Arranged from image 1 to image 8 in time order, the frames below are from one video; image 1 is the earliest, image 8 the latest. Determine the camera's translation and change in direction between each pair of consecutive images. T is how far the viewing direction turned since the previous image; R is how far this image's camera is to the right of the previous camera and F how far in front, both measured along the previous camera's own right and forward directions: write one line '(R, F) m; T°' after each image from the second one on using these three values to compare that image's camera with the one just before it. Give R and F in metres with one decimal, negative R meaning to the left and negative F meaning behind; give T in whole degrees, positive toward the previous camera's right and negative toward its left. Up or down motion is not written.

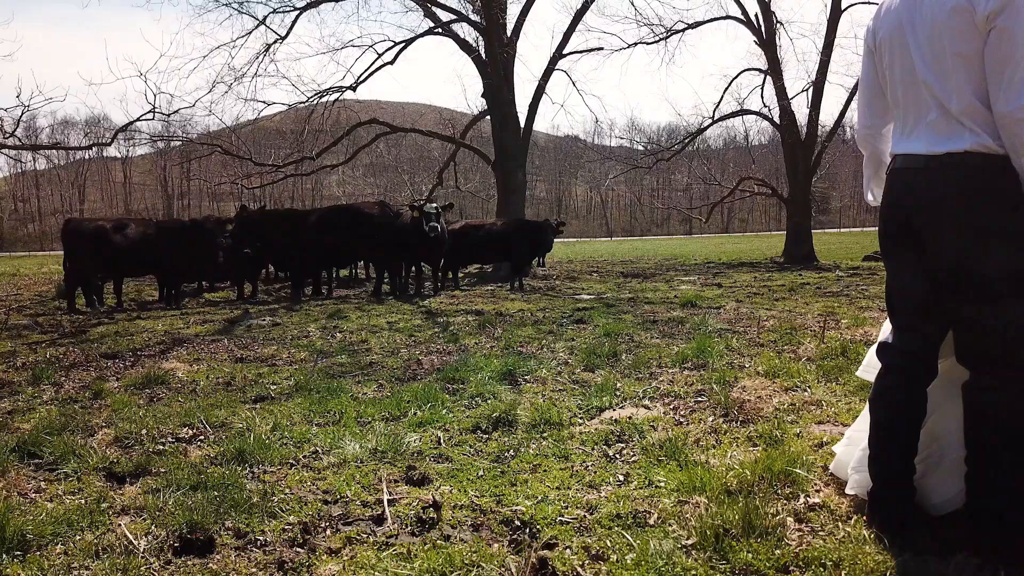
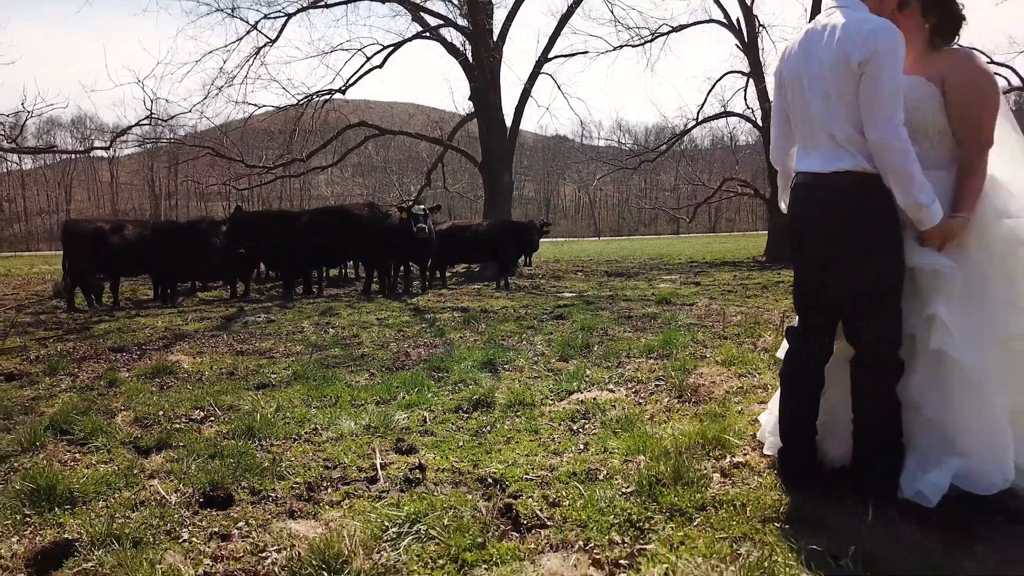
(0.0, -0.3) m; +1°
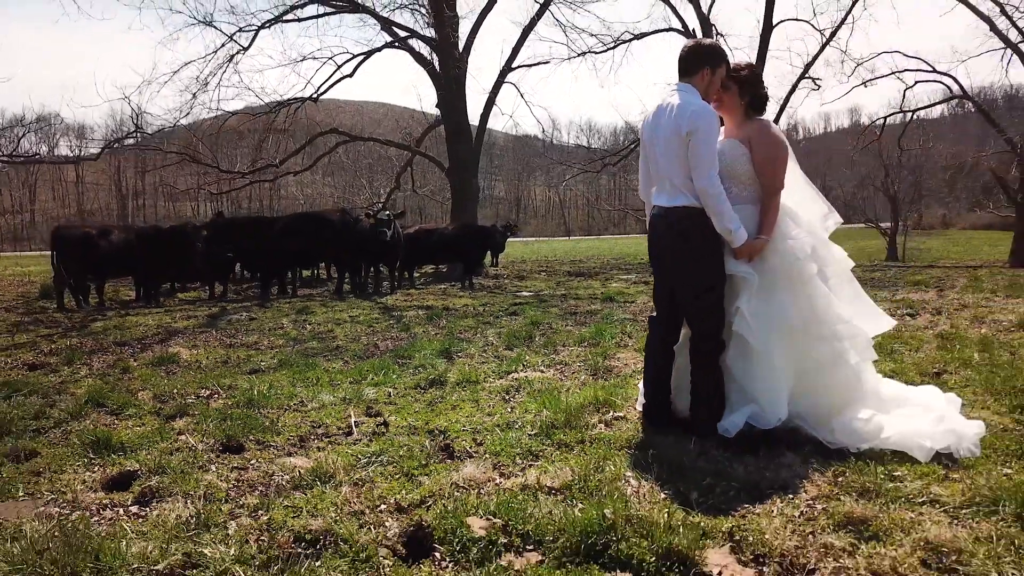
(+0.1, -0.8) m; +2°
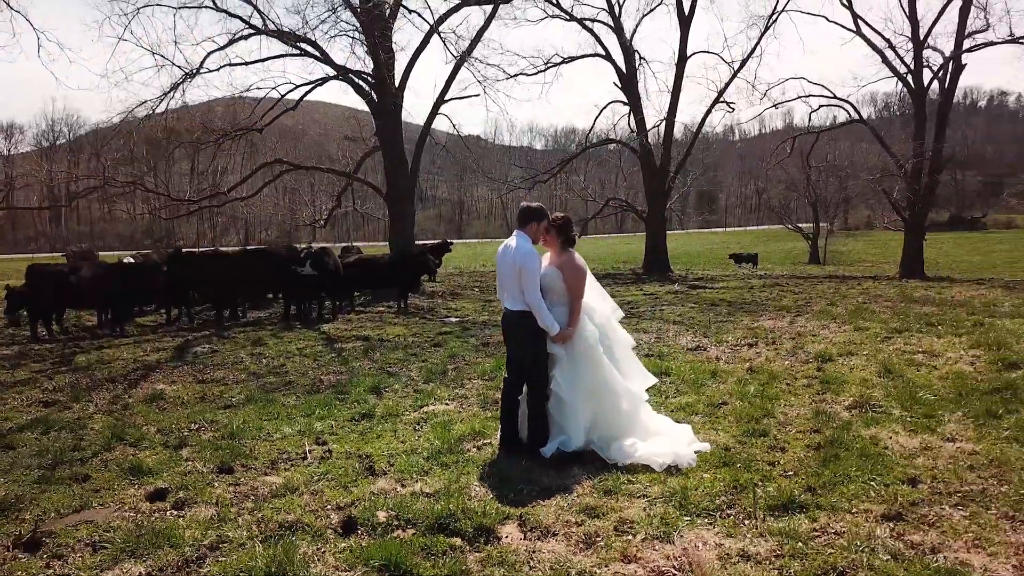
(+0.2, -1.5) m; +4°
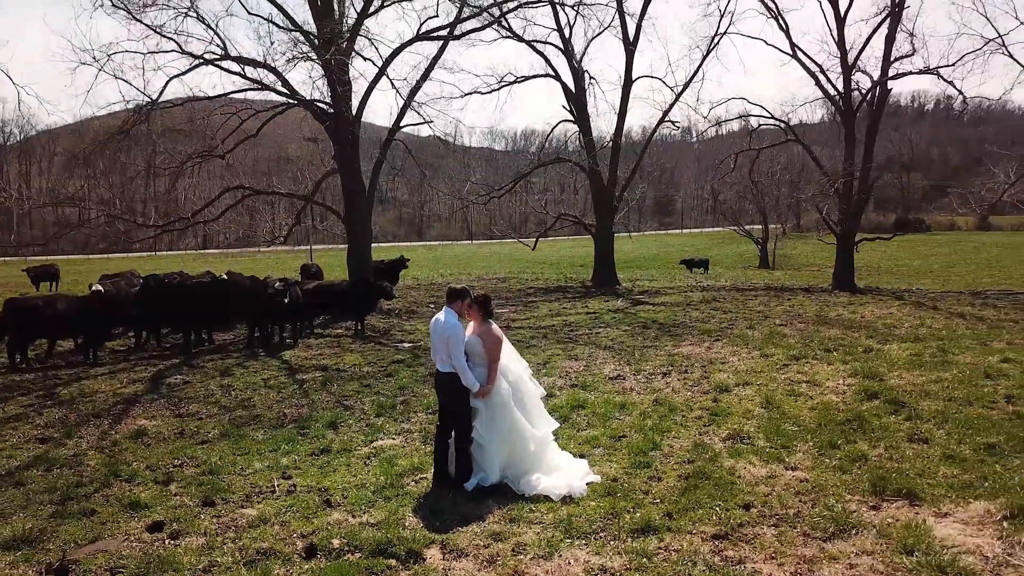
(+0.2, -1.1) m; +3°
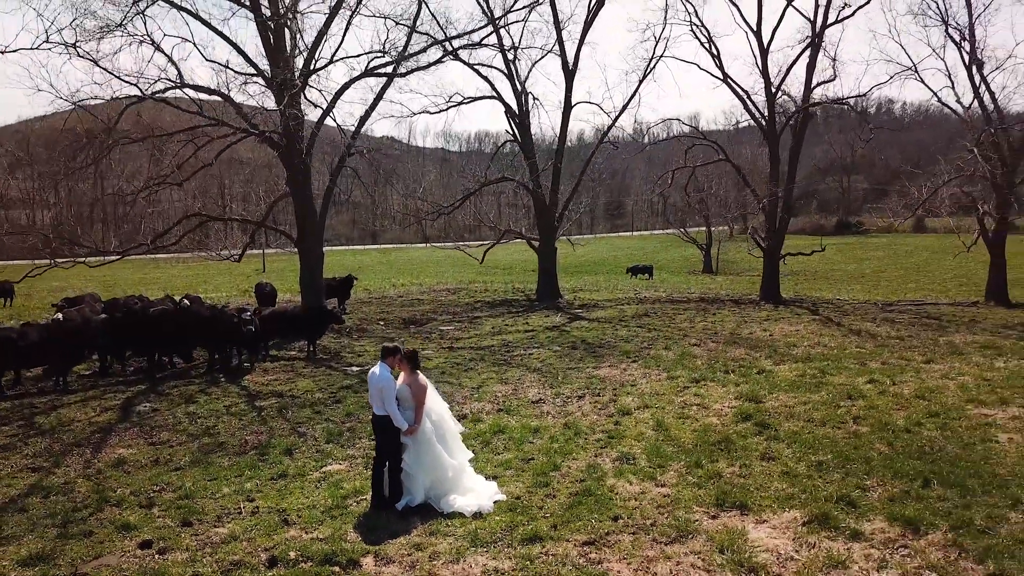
(+0.3, -1.3) m; +3°
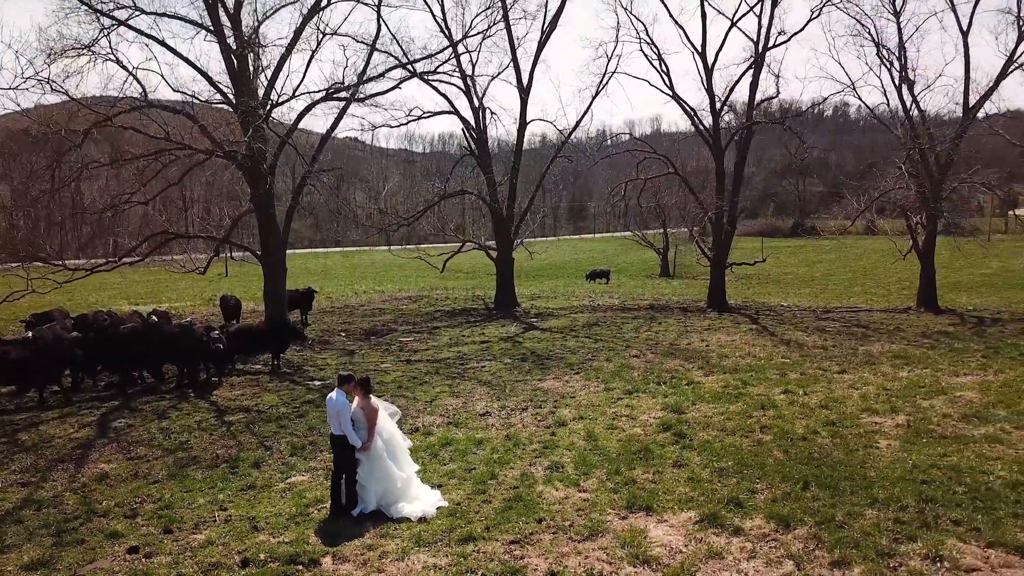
(+0.2, -1.1) m; +2°
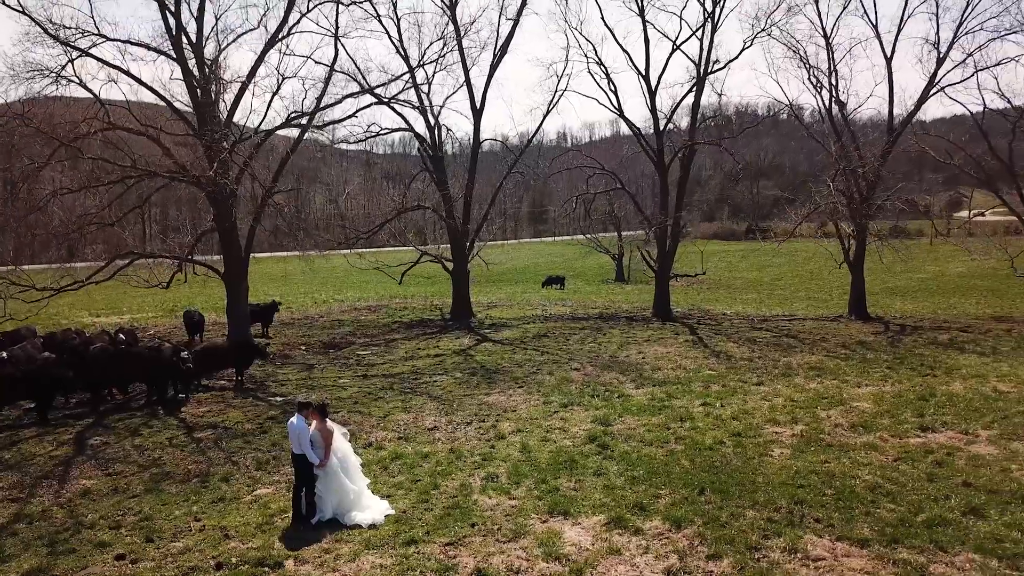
(+0.3, -1.3) m; +3°
